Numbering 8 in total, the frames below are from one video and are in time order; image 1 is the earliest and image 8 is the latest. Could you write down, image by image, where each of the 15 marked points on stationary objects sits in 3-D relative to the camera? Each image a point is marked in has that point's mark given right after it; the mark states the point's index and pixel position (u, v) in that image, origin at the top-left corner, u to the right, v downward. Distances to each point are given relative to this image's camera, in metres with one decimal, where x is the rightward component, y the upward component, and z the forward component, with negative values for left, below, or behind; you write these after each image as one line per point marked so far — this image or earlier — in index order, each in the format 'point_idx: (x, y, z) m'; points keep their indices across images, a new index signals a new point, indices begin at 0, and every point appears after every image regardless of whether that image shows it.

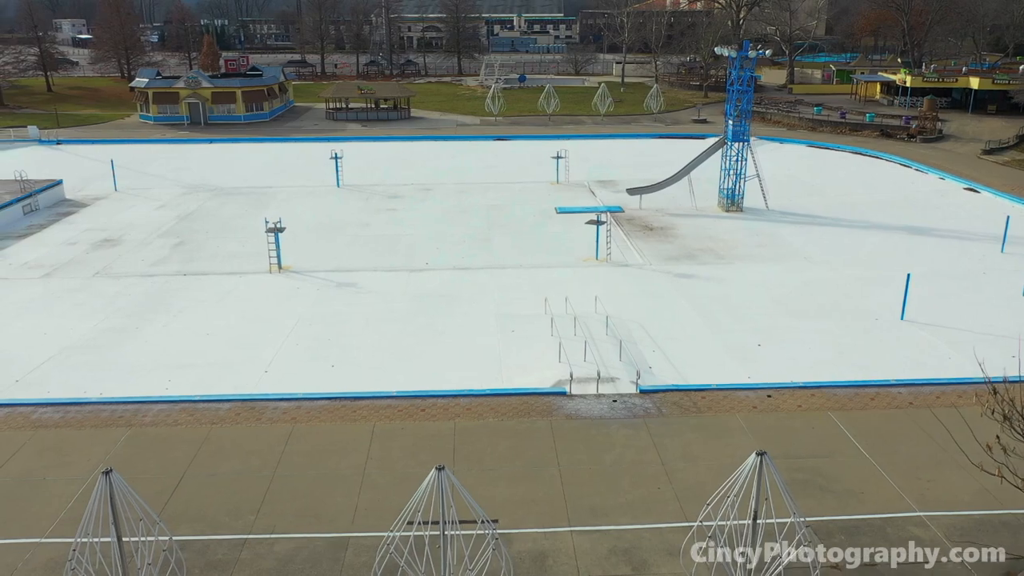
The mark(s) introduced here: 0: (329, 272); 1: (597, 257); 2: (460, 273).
0: (-4.1, +0.4, +18.7) m
1: (+2.0, +0.7, +19.5) m
2: (-1.2, +0.3, +18.7) m
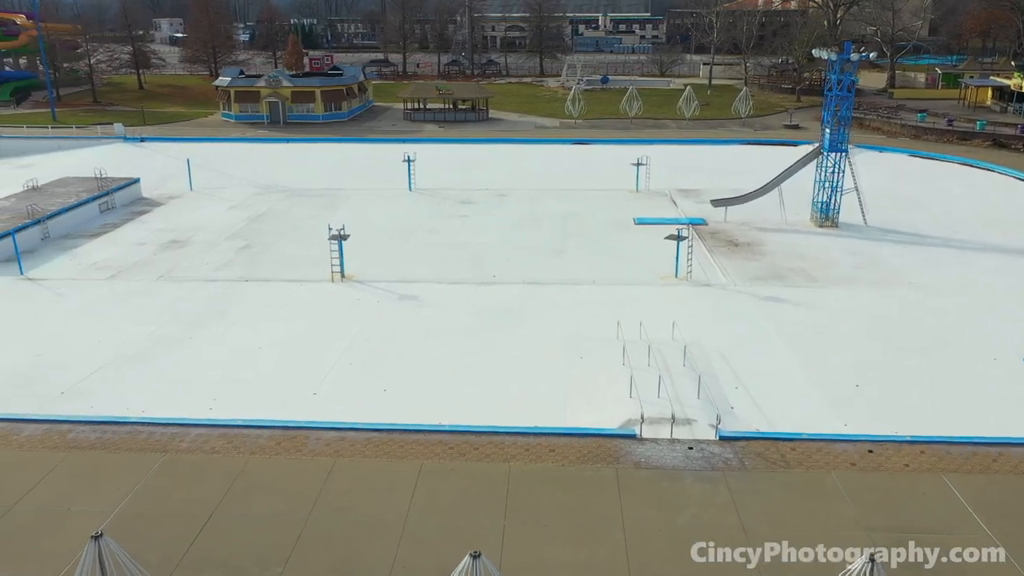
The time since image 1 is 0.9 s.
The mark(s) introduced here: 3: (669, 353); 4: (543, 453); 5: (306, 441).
0: (-2.6, +0.1, +17.9) m
1: (+3.6, +0.3, +18.1) m
2: (+0.4, 0.0, +17.7) m
3: (+2.6, -1.1, +13.6) m
4: (+0.4, -2.0, +10.1) m
5: (-2.6, -2.0, +10.5) m
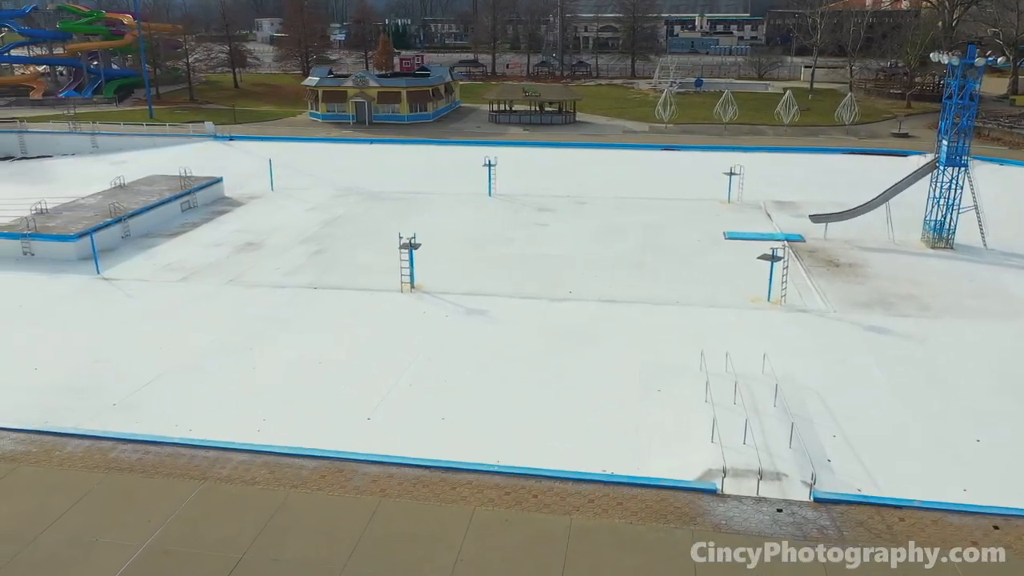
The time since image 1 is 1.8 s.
0: (-1.0, -0.1, +17.1) m
1: (+5.1, -0.2, +16.6) m
2: (+1.9, -0.4, +16.5) m
3: (+3.6, -1.5, +12.3) m
4: (+1.1, -2.4, +9.0) m
5: (-1.9, -2.2, +9.7) m
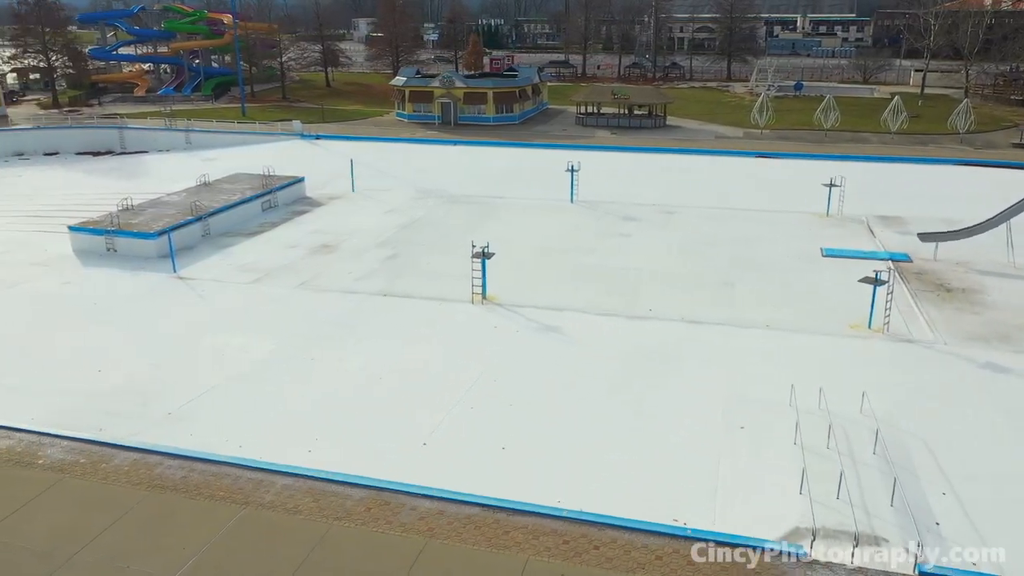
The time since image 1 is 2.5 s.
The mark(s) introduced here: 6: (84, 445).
0: (+0.5, -0.4, +16.3) m
1: (+6.5, -0.7, +15.2) m
2: (+3.3, -0.7, +15.4) m
3: (+4.6, -1.9, +11.0) m
4: (+1.6, -2.7, +8.0) m
5: (-1.2, -2.4, +9.0) m
6: (-5.3, -2.0, +10.3) m
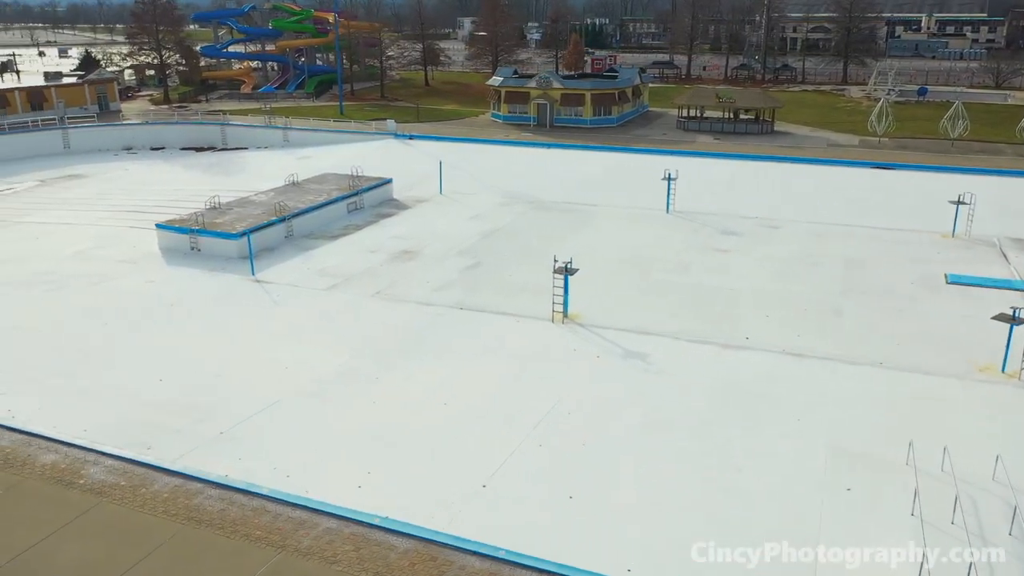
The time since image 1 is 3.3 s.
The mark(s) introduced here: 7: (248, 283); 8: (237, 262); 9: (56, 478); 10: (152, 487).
0: (+2.0, -0.8, +15.0) m
1: (+7.9, -1.3, +13.2) m
2: (+4.6, -1.2, +13.8) m
3: (+5.4, -2.5, +9.3) m
4: (+2.1, -3.1, +6.7) m
5: (-0.6, -2.7, +8.0) m
6: (-4.5, -2.1, +9.8) m
7: (-5.7, +0.1, +17.9) m
8: (-6.4, +0.6, +19.3) m
9: (-5.2, -2.2, +9.5) m
10: (-4.1, -2.2, +9.3) m
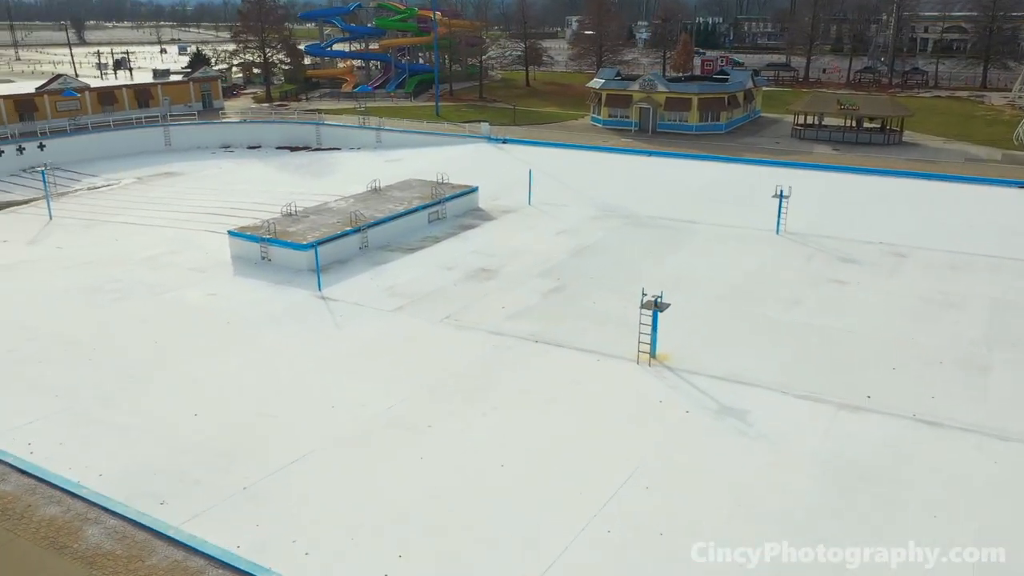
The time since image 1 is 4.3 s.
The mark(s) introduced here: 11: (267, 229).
0: (+3.2, -1.4, +13.0) m
1: (+8.8, -2.2, +10.5) m
2: (+5.7, -2.0, +11.5) m
3: (+5.8, -3.2, +6.9) m
4: (+2.2, -3.7, +4.7) m
5: (-0.3, -3.2, +6.3) m
6: (-3.9, -2.5, +8.6) m
7: (-4.1, -0.2, +16.8) m
8: (-4.6, +0.3, +18.3) m
9: (-4.7, -2.5, +8.4) m
10: (-3.5, -2.6, +8.0) m
11: (-5.8, +1.4, +19.7) m
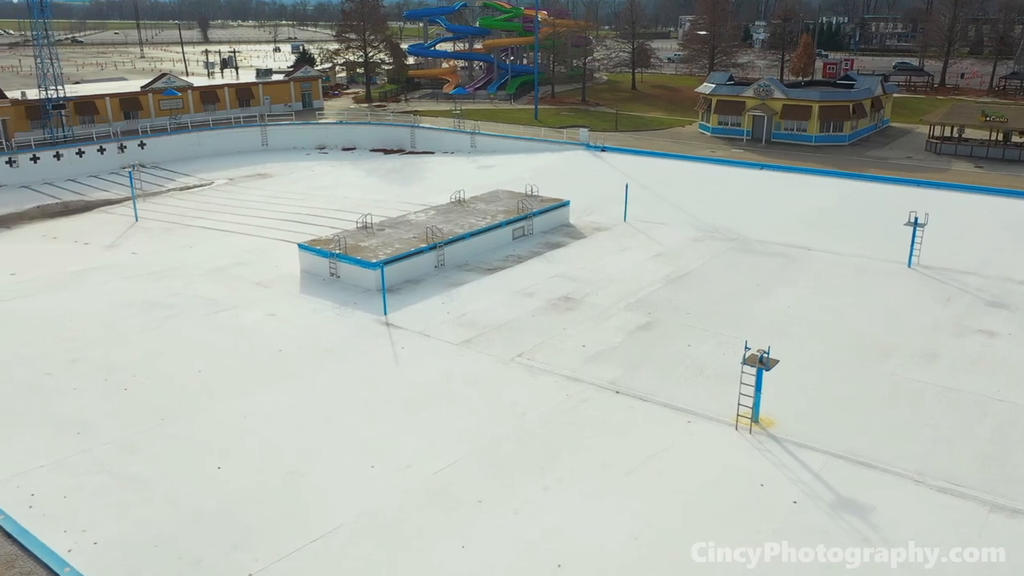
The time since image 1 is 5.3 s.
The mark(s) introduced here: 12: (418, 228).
0: (+4.1, -2.2, +10.7) m
1: (+9.3, -3.2, +7.5) m
2: (+6.4, -2.8, +8.9) m
3: (+5.9, -4.1, +4.4) m
4: (+2.0, -4.4, +2.6) m
5: (-0.2, -3.8, +4.5) m
6: (-3.5, -2.9, +7.2) m
7: (-2.5, -0.7, +15.3) m
8: (-2.8, -0.2, +16.9) m
9: (-4.3, -3.0, +7.1) m
10: (-3.2, -3.1, +6.6) m
11: (-3.9, +1.0, +18.5) m
12: (-2.3, +1.4, +19.8) m
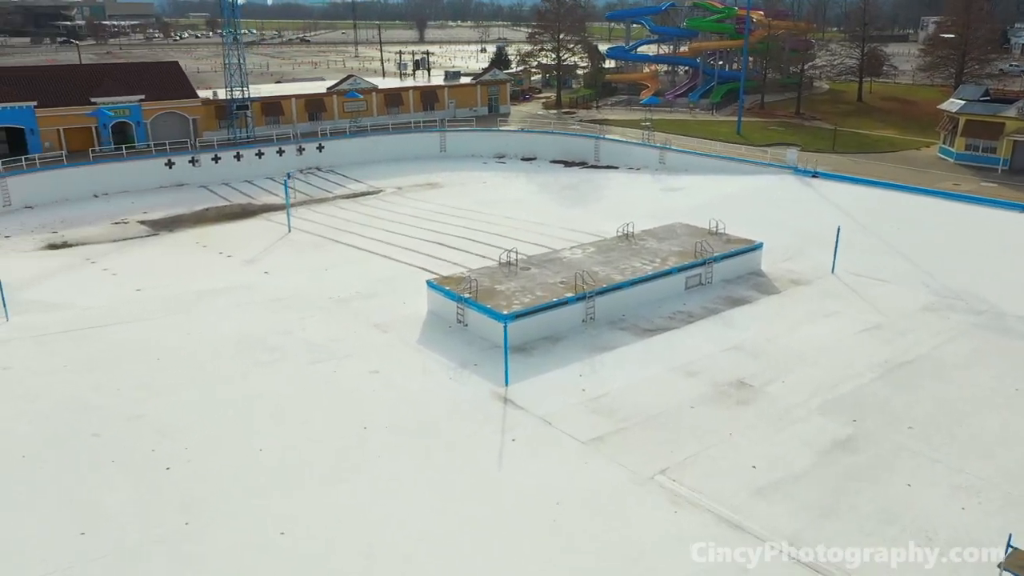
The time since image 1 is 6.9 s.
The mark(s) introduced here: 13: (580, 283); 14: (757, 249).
0: (+4.9, -3.6, +6.3) m
1: (+9.2, -5.0, +2.0) m
2: (+6.7, -4.4, +4.0) m
3: (+5.0, -5.6, -0.2) m
4: (+0.9, -5.6, -1.0) m
5: (-0.9, -4.9, +1.4) m
6: (-3.4, -3.8, +4.7) m
7: (-0.3, -1.7, +12.4) m
8: (-0.2, -1.2, +13.9) m
9: (-4.1, -3.7, +4.8) m
10: (-3.2, -4.0, +4.1) m
11: (-0.7, +0.1, +15.7) m
12: (+1.2, +0.4, +16.6) m
13: (+1.3, +0.1, +15.8) m
14: (+5.3, +0.9, +18.1) m
